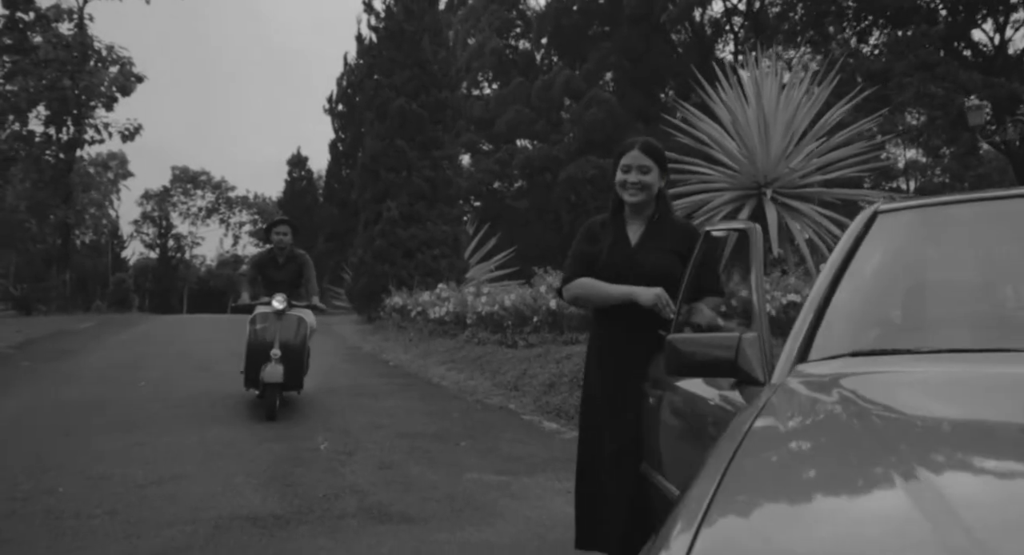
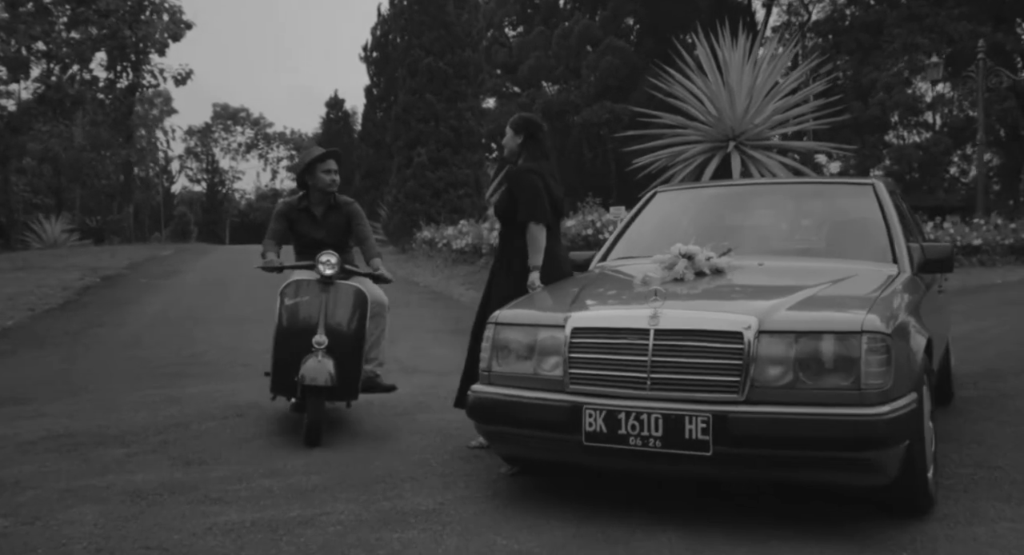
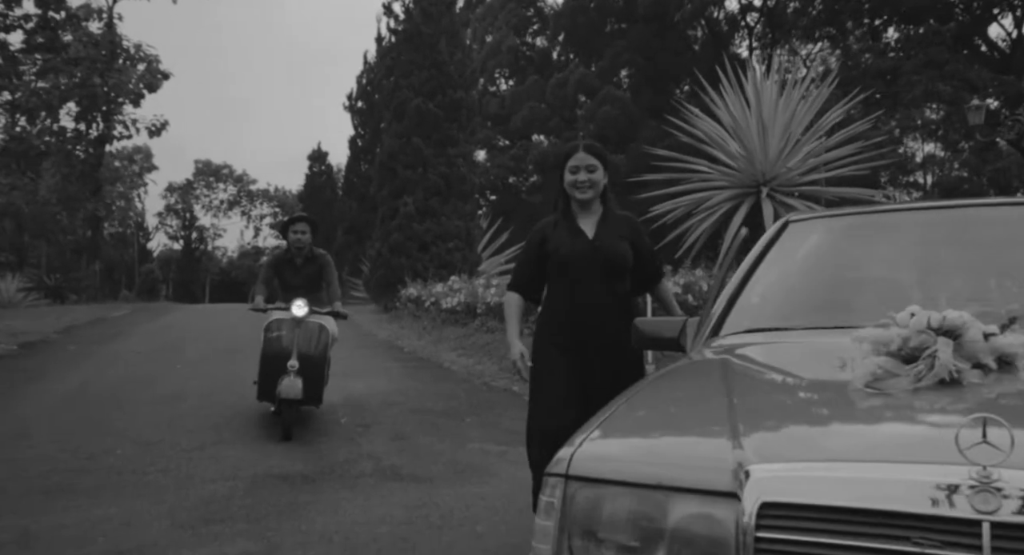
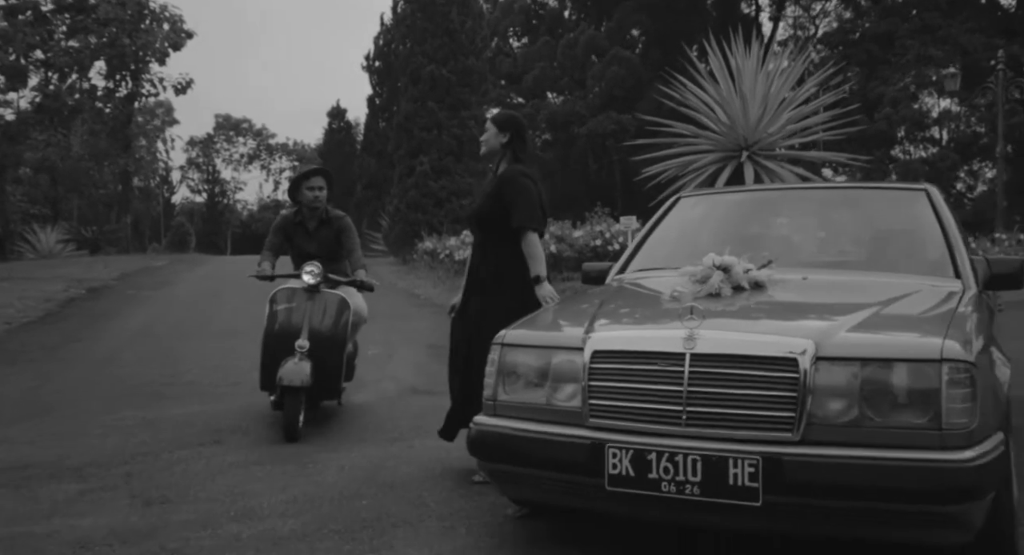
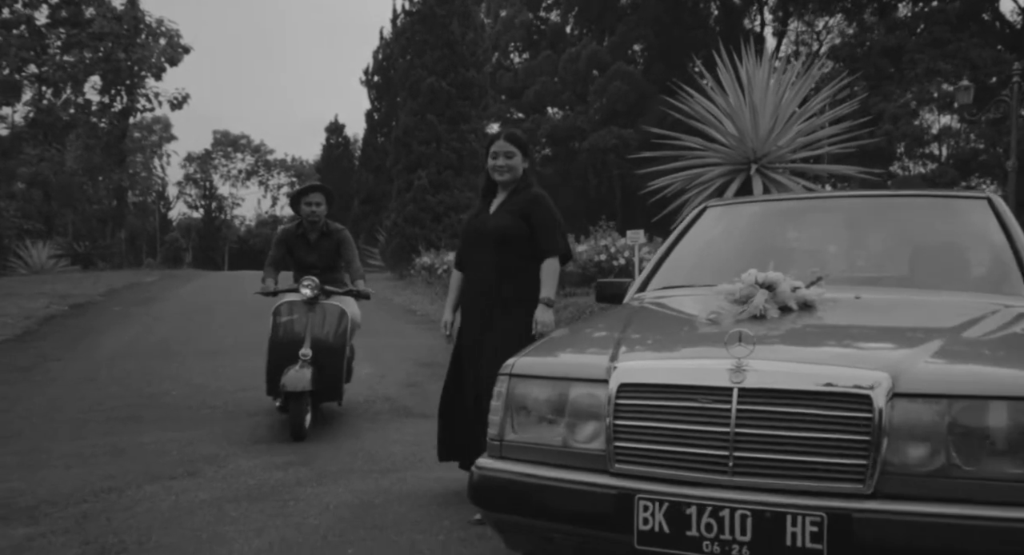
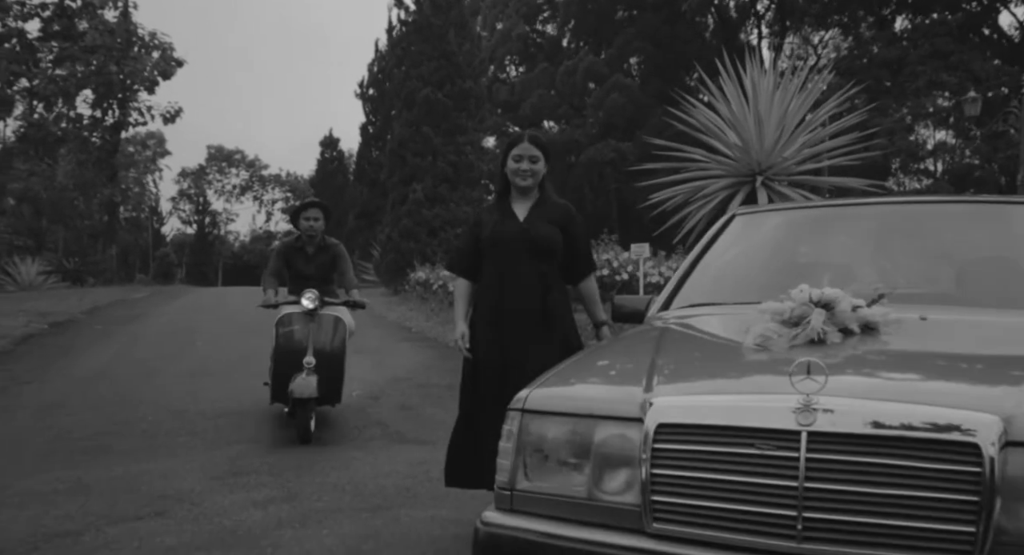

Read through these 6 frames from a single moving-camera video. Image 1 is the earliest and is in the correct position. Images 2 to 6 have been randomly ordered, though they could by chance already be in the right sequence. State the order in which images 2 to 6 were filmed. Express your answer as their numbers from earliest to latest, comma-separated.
3, 6, 5, 4, 2
